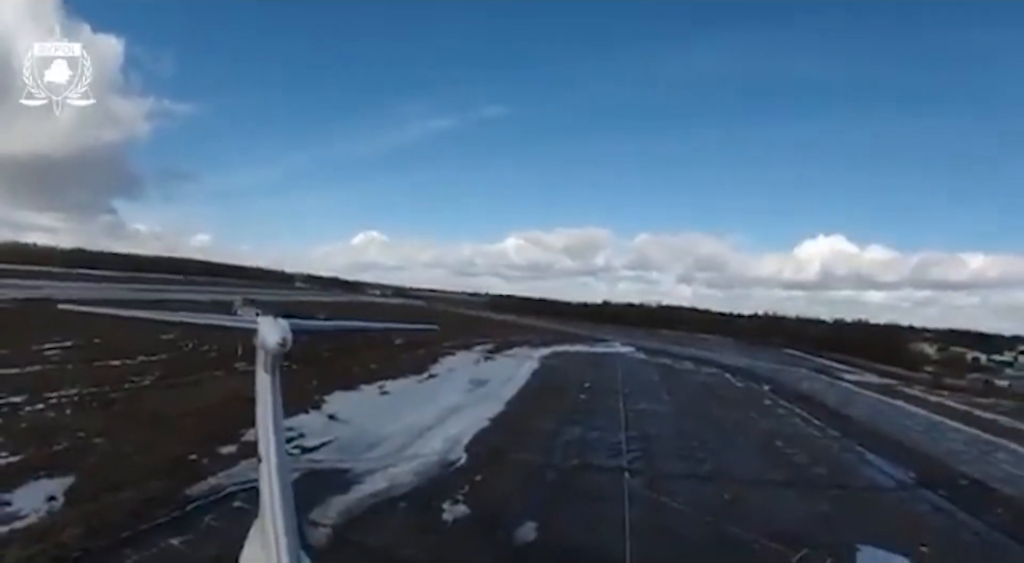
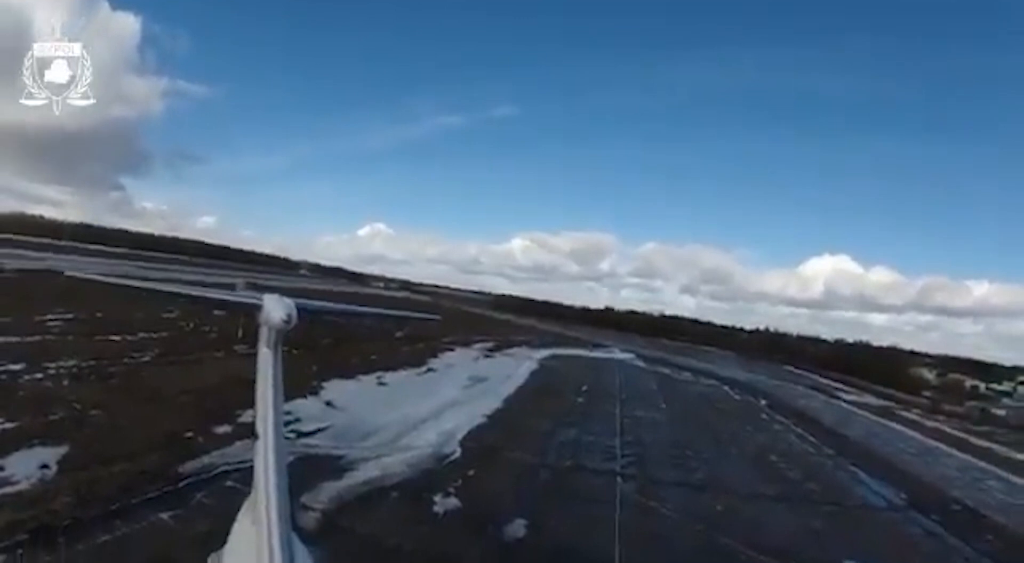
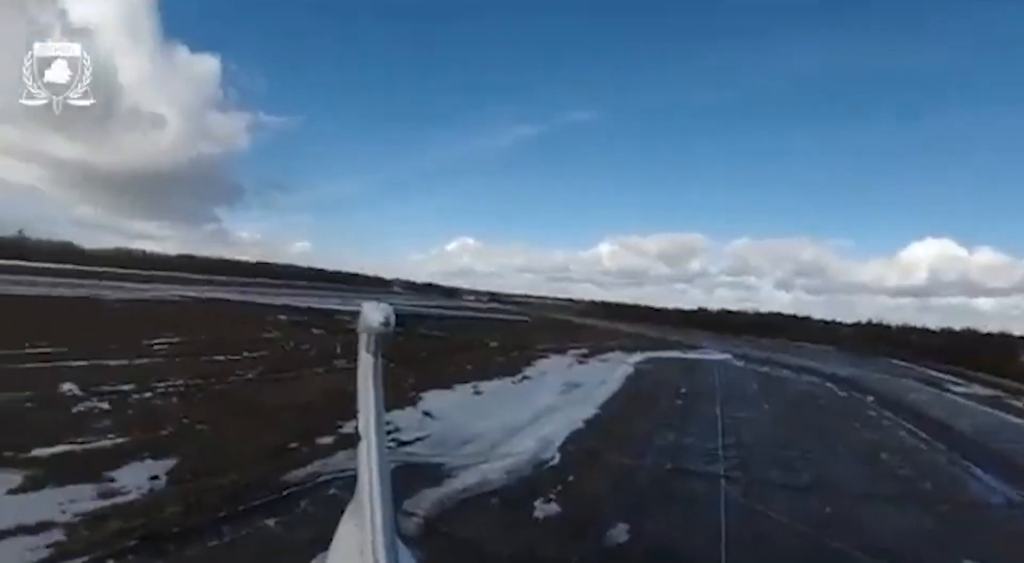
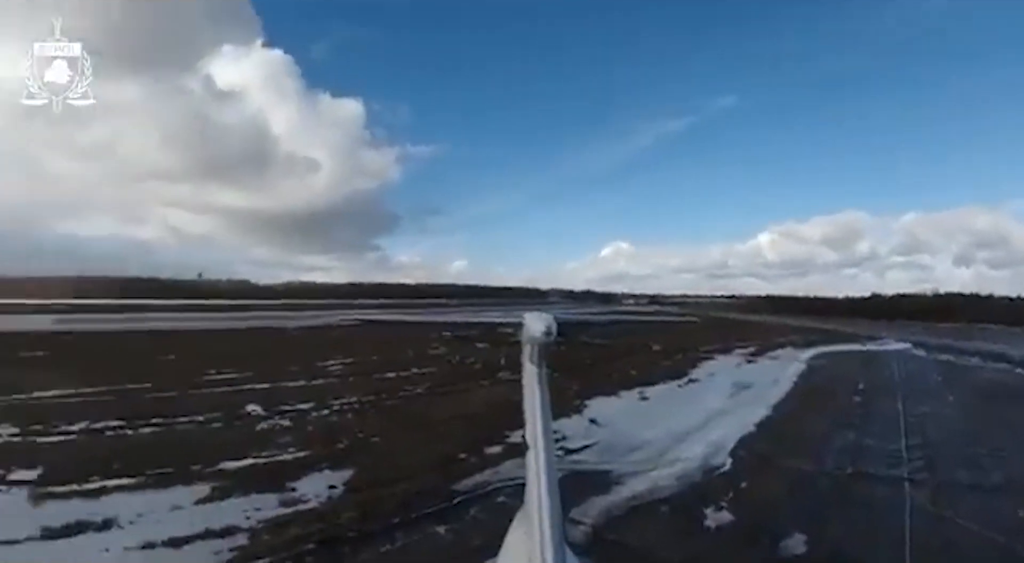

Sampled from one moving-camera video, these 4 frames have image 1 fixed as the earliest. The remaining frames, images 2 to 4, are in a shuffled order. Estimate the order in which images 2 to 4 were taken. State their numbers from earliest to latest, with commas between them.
2, 3, 4
